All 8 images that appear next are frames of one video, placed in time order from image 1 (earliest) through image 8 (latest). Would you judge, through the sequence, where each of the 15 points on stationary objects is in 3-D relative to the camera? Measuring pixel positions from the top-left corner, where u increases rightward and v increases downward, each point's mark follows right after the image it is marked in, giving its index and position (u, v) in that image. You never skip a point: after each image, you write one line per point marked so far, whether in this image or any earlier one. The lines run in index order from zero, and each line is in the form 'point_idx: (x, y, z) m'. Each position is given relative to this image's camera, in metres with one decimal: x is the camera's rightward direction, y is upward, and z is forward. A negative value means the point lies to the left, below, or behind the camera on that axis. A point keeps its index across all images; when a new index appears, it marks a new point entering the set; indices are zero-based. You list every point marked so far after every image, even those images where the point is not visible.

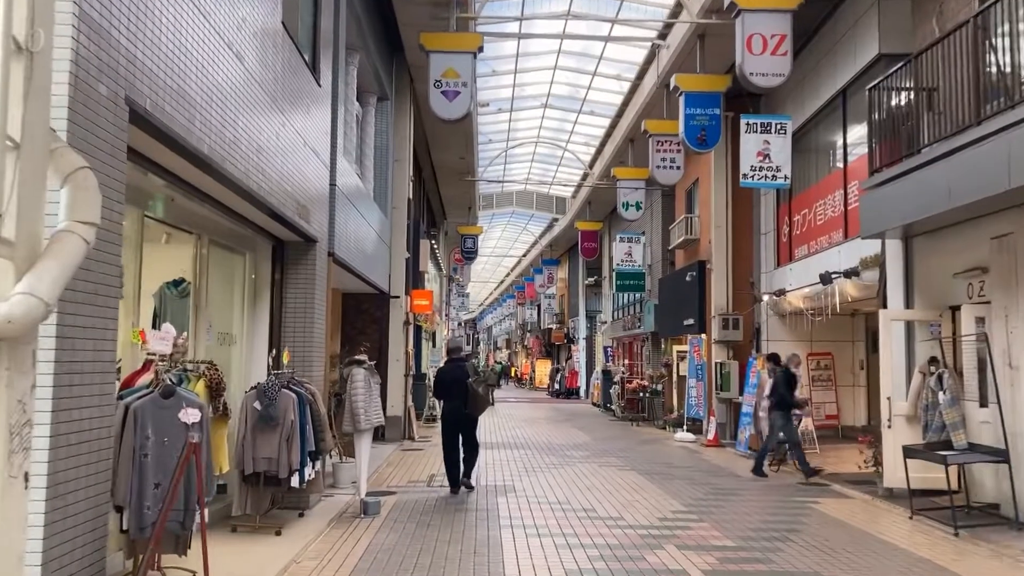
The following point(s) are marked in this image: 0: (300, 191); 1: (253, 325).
0: (-2.0, +0.9, +8.1) m
1: (-2.5, -0.3, +8.4) m
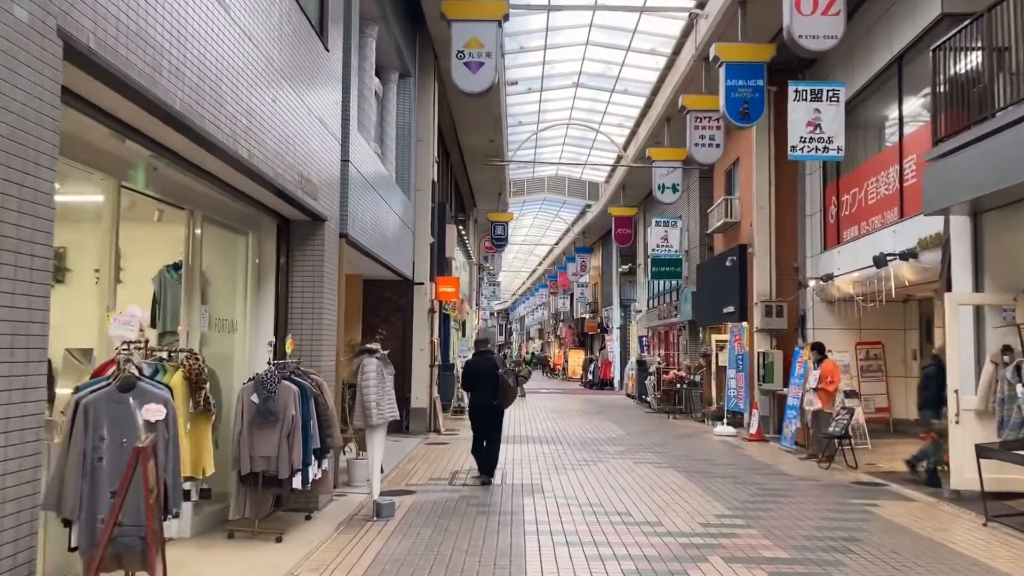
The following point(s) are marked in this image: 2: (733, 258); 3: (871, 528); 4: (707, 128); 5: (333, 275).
0: (-1.8, +1.1, +7.4) m
1: (-2.3, -0.2, +7.7) m
2: (+4.3, +0.6, +16.6) m
3: (+3.0, -2.0, +7.4) m
4: (+3.4, +2.8, +15.2) m
5: (-1.7, +0.1, +8.2) m
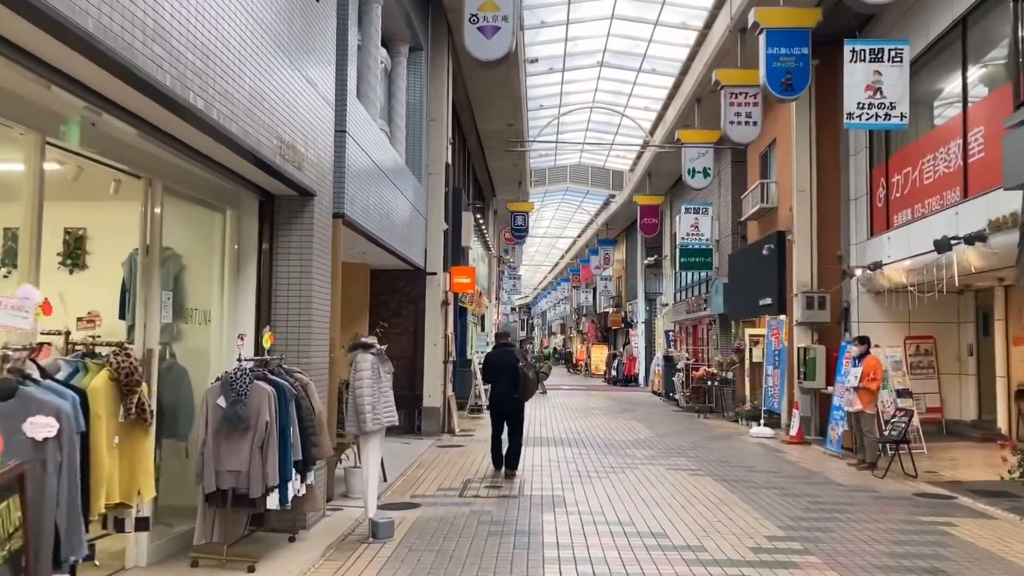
0: (-1.6, +1.2, +6.4) m
1: (-2.1, -0.1, +6.7) m
2: (+4.6, +0.8, +15.5) m
3: (+3.2, -1.9, +6.2) m
4: (+3.7, +3.0, +14.0) m
5: (-1.6, +0.3, +7.2) m
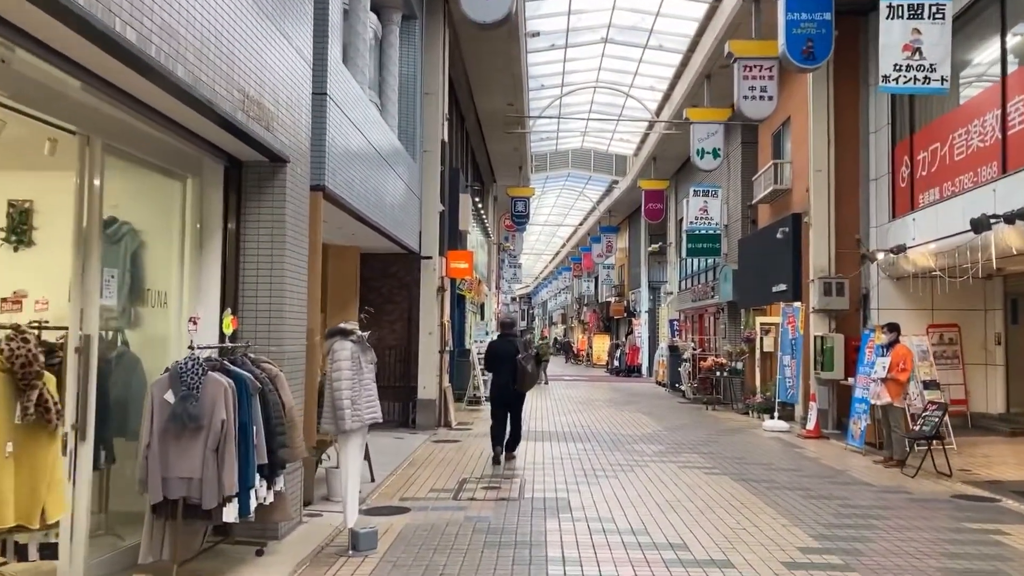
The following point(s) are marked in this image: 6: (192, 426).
0: (-1.6, +1.3, +5.6) m
1: (-2.2, +0.1, +5.9) m
2: (+4.6, +1.0, +14.7) m
3: (+3.2, -1.8, +5.5) m
4: (+3.7, +3.2, +13.2) m
5: (-1.6, +0.4, +6.4) m
6: (-1.6, -0.7, +4.5) m
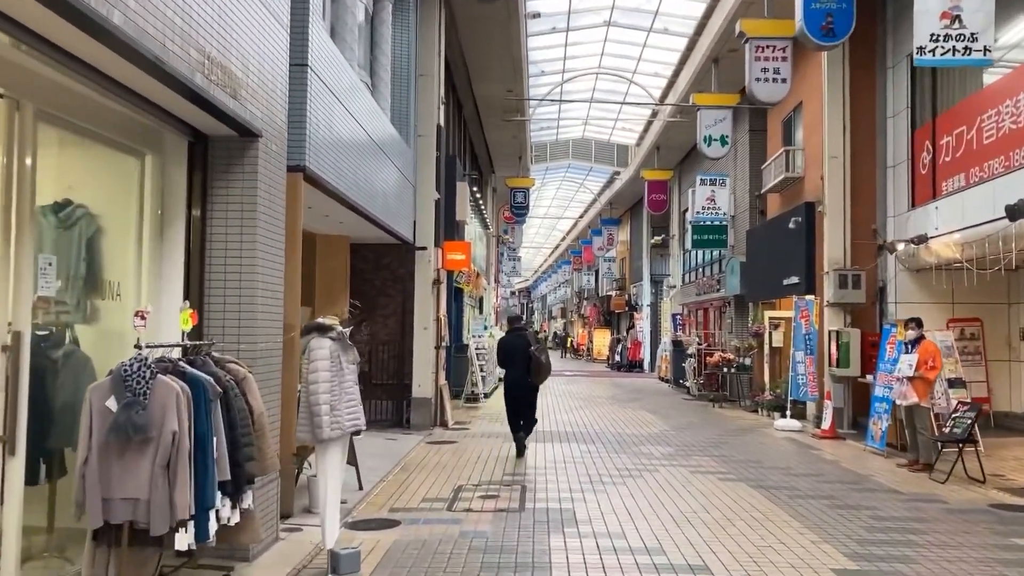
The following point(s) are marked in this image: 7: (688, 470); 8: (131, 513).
0: (-1.6, +1.4, +4.9) m
1: (-2.2, +0.1, +5.3) m
2: (+4.6, +1.1, +14.0) m
3: (+3.2, -1.7, +4.8) m
4: (+3.7, +3.3, +12.5) m
5: (-1.6, +0.5, +5.8) m
6: (-1.6, -0.7, +3.8) m
7: (+1.8, -1.9, +9.0) m
8: (-1.7, -1.0, +3.8) m
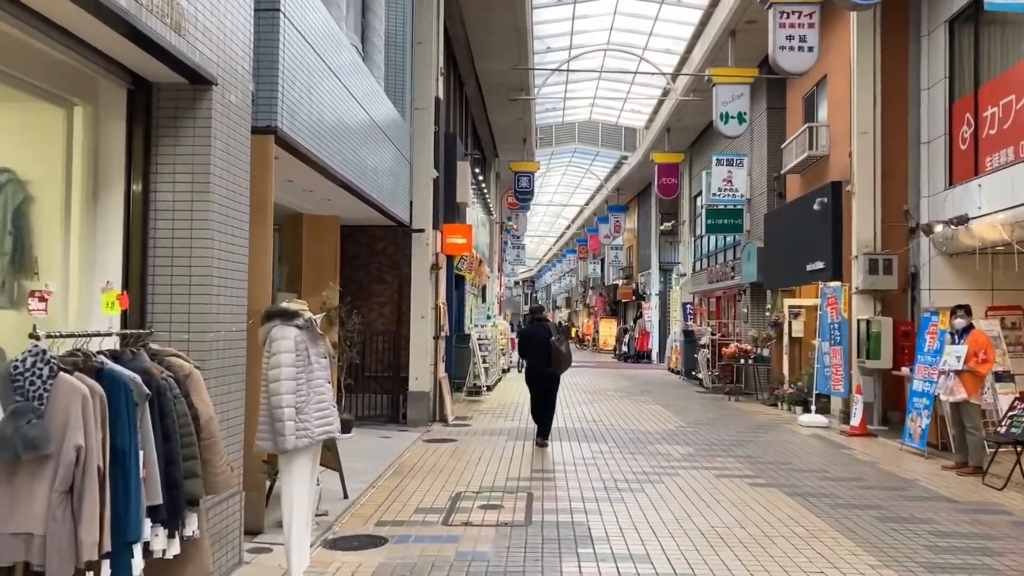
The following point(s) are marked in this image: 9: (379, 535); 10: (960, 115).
0: (-1.6, +1.5, +4.0) m
1: (-2.1, +0.2, +4.4) m
2: (+4.7, +1.3, +13.1) m
3: (+3.2, -1.6, +3.9) m
4: (+3.8, +3.5, +11.6) m
5: (-1.5, +0.6, +4.9) m
6: (-1.6, -0.6, +3.0) m
7: (+1.9, -1.7, +8.1) m
8: (-1.7, -0.9, +3.0) m
9: (-0.9, -1.6, +5.7) m
10: (+5.7, +2.2, +11.1) m
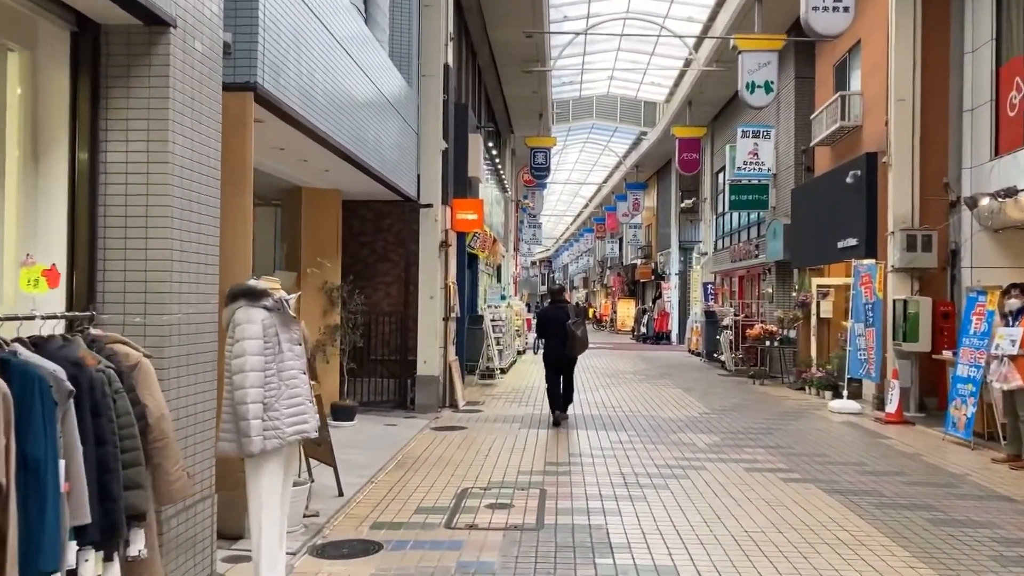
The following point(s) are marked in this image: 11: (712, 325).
0: (-1.6, +1.6, +3.4) m
1: (-2.1, +0.4, +3.8) m
2: (+4.9, +1.6, +12.3) m
3: (+3.2, -1.5, +3.2) m
4: (+4.0, +3.8, +10.8) m
5: (-1.5, +0.7, +4.2) m
6: (-1.6, -0.5, +2.4) m
7: (+2.0, -1.5, +7.5) m
8: (-1.7, -0.8, +2.4) m
9: (-0.8, -1.5, +5.2) m
10: (+5.9, +2.5, +10.3) m
11: (+4.6, -0.8, +19.7) m
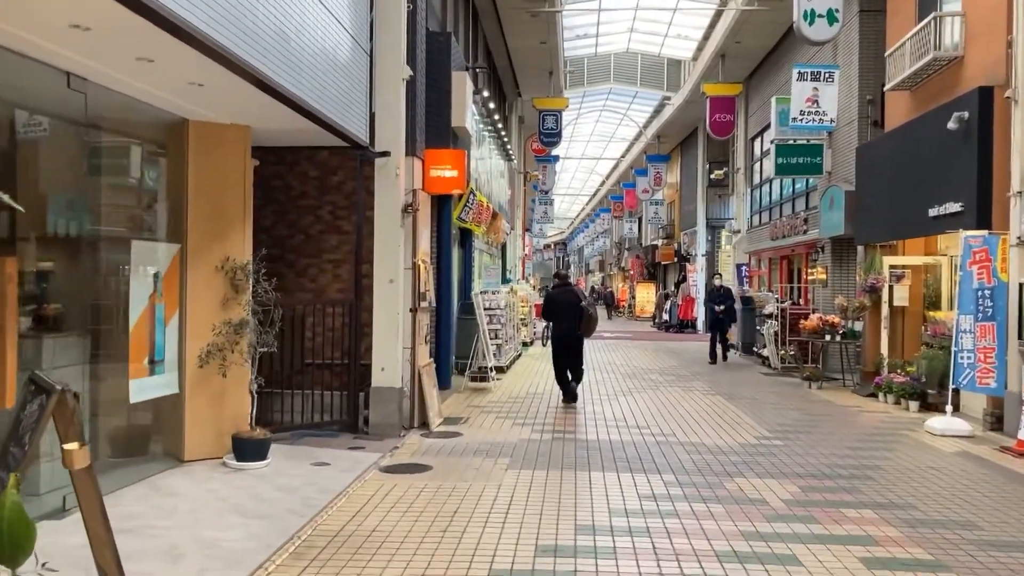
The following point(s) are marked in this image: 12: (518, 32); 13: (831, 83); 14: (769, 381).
0: (-1.8, +1.6, +0.5) m
1: (-2.3, +0.4, +0.9) m
2: (+4.8, +1.8, +9.3) m
3: (+3.0, -1.5, +0.3) m
4: (+3.9, +3.9, +7.8) m
5: (-1.7, +0.8, +1.4) m
6: (-1.9, -0.5, -0.5) m
7: (+1.8, -1.4, +4.6) m
8: (-1.9, -0.8, -0.5) m
9: (-1.0, -1.4, +2.3) m
10: (+5.8, +2.7, +7.2) m
11: (+4.6, -0.5, +16.8) m
12: (+0.1, +5.2, +17.6) m
13: (+4.6, +3.0, +12.8) m
14: (+3.9, -1.4, +13.1) m
